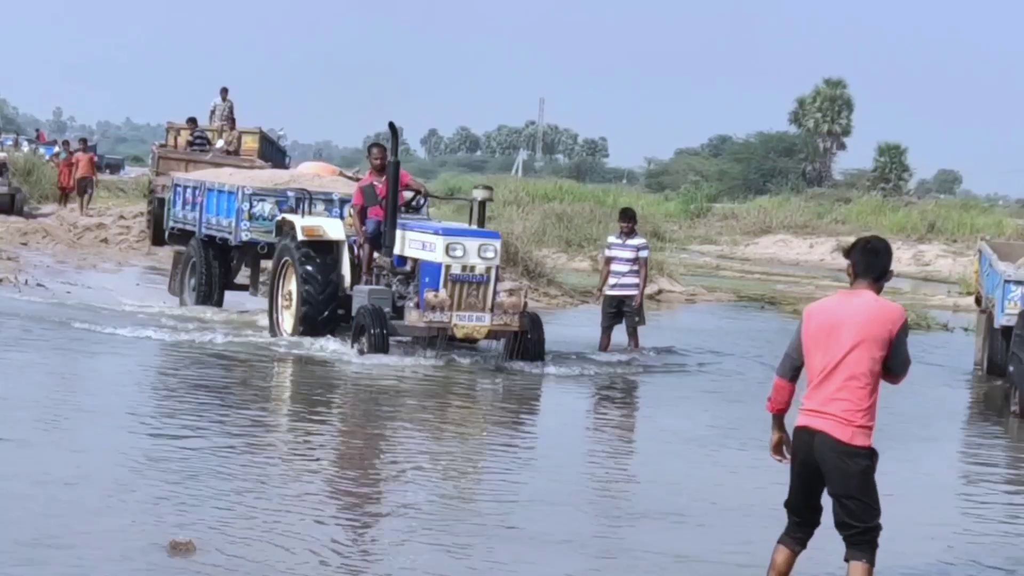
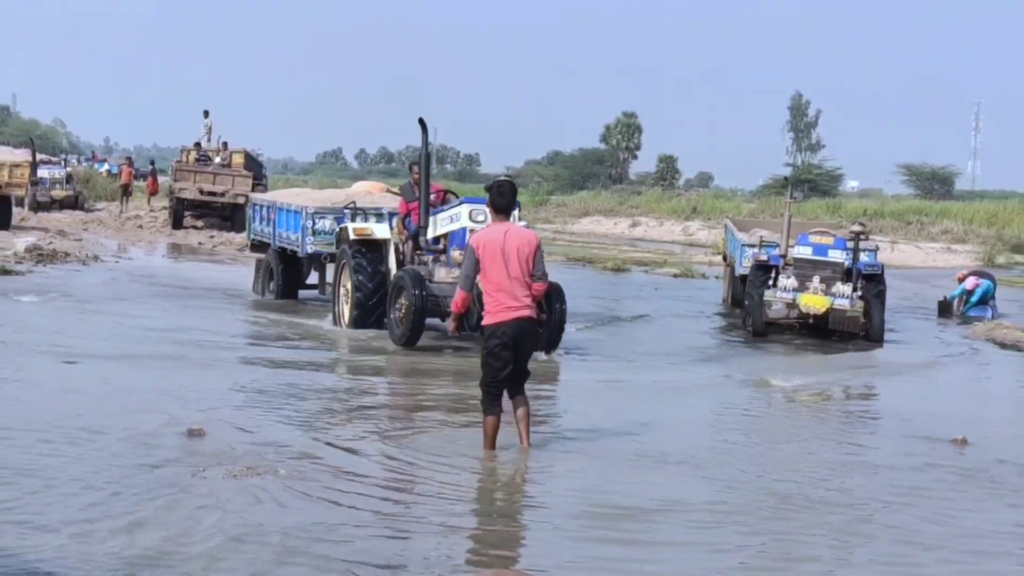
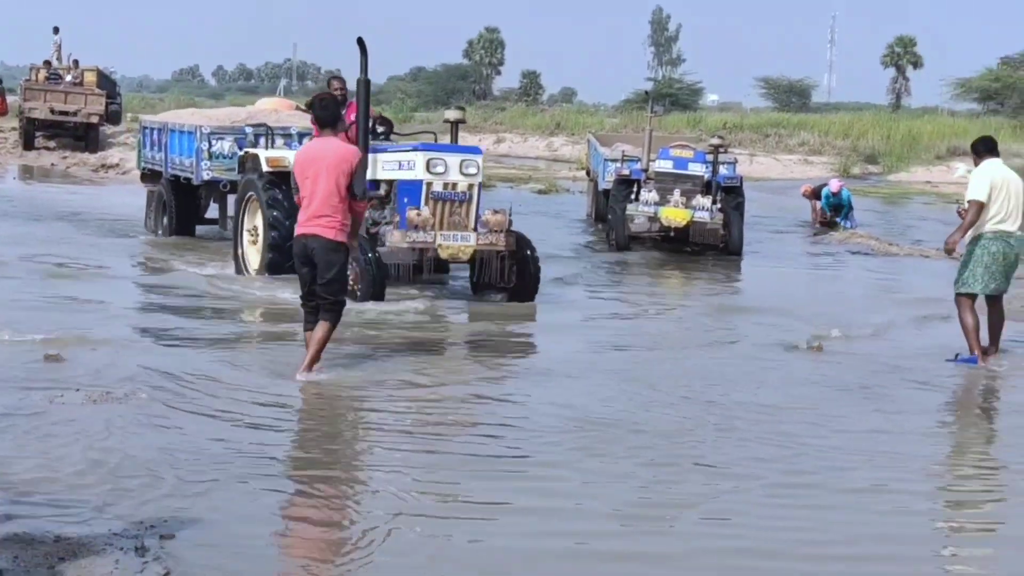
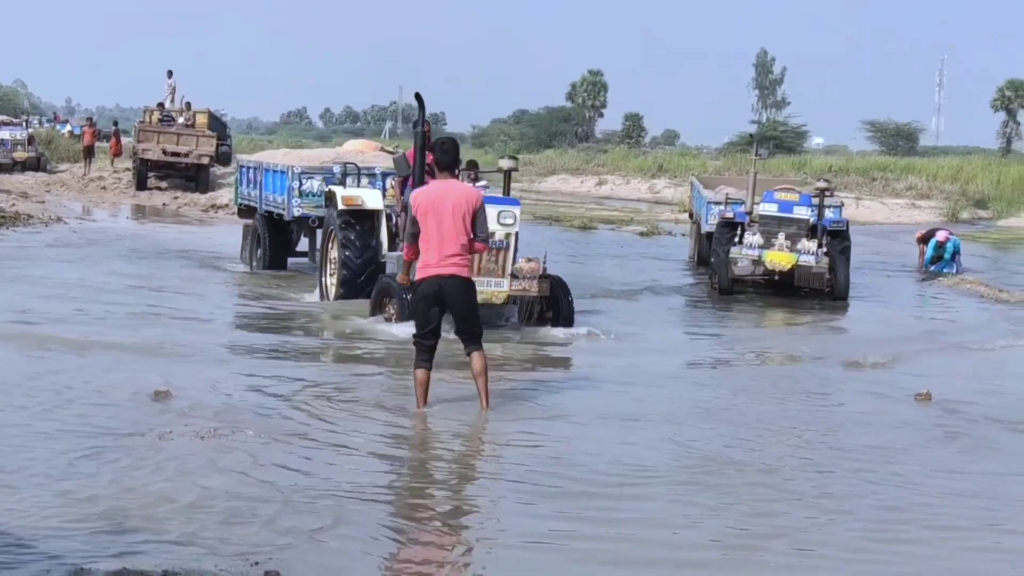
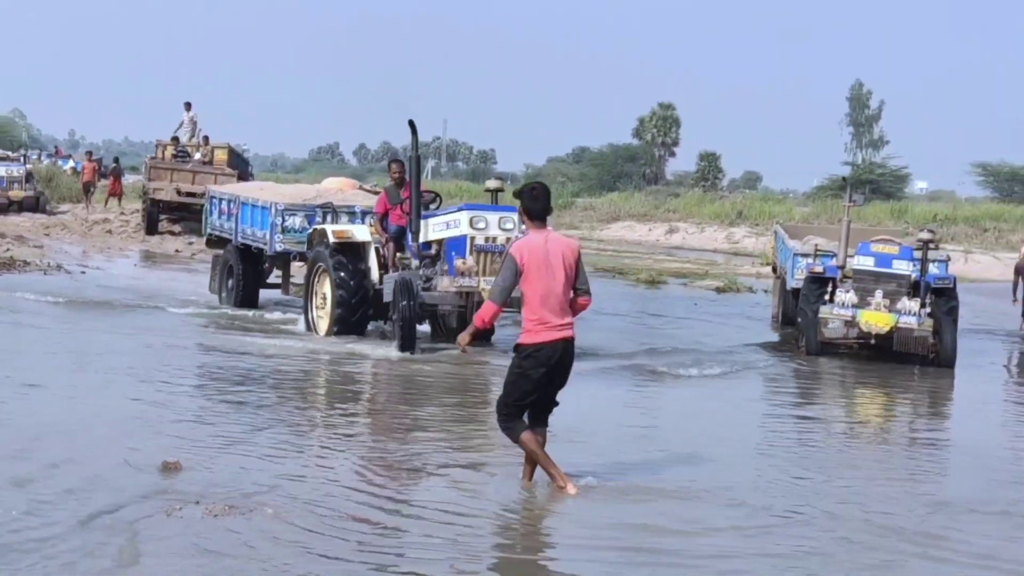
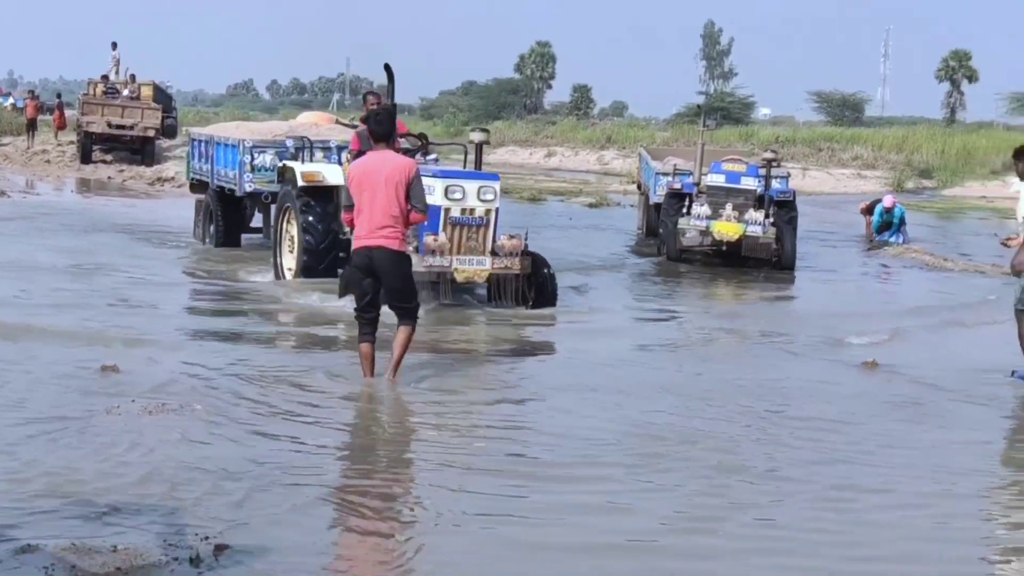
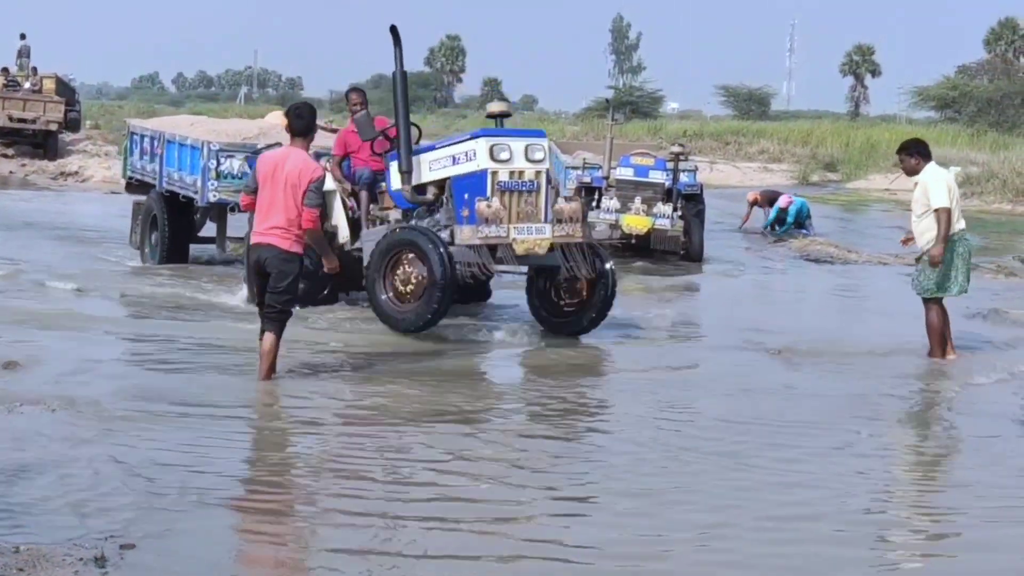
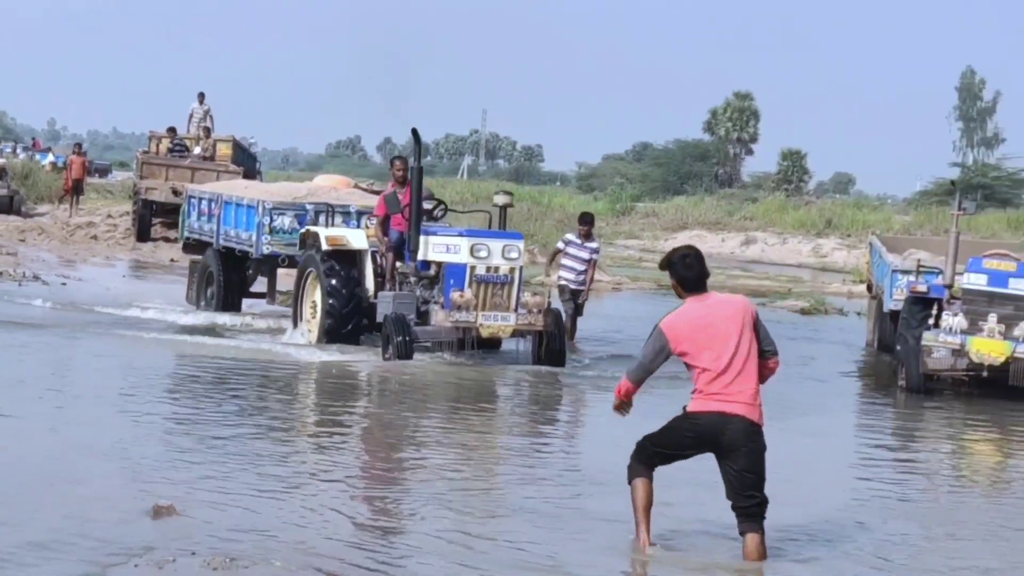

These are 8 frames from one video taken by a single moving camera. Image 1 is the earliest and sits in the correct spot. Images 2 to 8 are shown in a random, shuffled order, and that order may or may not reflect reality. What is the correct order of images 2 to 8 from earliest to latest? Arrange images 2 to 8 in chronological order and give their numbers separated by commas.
8, 5, 2, 4, 6, 3, 7
